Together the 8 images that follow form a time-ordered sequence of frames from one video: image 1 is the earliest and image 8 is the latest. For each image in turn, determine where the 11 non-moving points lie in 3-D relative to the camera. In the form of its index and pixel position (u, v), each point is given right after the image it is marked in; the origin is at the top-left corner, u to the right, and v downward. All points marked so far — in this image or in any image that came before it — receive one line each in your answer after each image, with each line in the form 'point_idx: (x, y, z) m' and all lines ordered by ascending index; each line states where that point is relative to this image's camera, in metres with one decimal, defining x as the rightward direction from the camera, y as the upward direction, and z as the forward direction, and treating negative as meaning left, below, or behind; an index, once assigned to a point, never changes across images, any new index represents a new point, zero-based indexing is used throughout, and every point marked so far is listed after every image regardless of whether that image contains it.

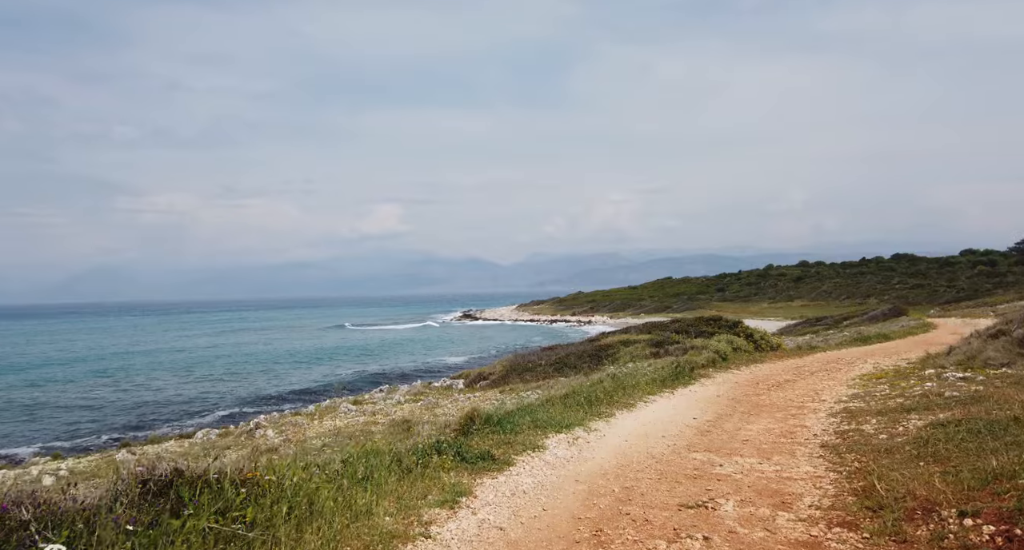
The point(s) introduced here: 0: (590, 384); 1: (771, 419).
0: (+2.3, -3.2, +18.5) m
1: (+6.3, -3.5, +15.3) m
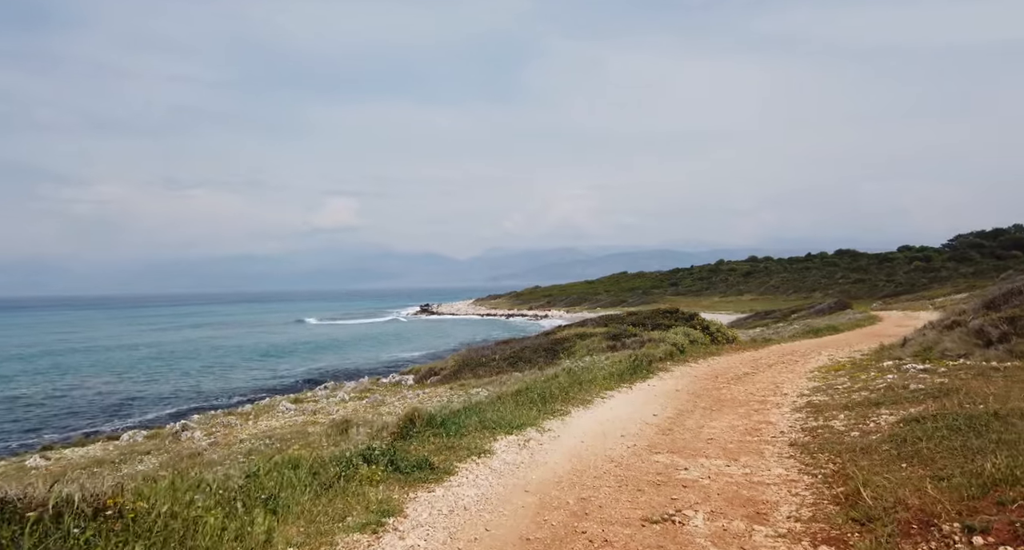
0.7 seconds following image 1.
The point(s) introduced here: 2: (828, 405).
0: (+0.9, -2.9, +17.3) m
1: (+5.1, -3.3, +14.5) m
2: (+7.3, -3.1, +14.5) m
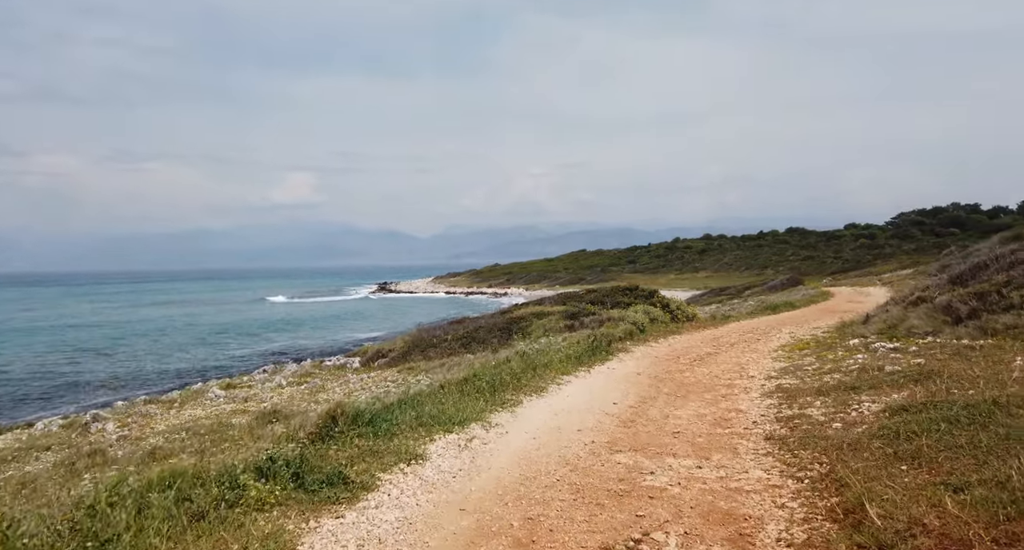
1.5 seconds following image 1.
0: (-0.4, -2.2, +15.8) m
1: (+4.0, -2.7, +13.3) m
2: (+6.2, -2.5, +13.4) m
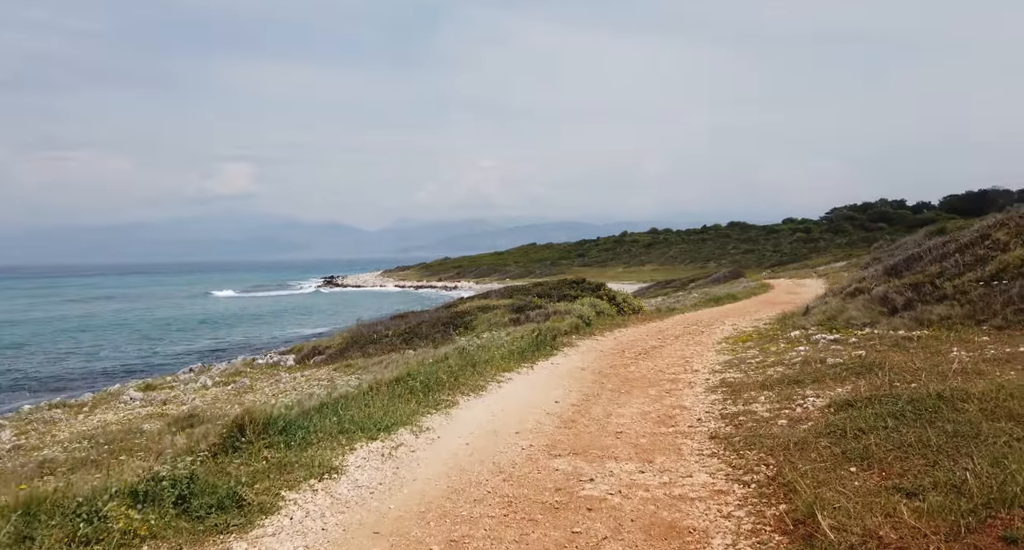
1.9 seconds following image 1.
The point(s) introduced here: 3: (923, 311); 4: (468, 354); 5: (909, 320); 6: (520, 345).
0: (-1.9, -2.1, +15.0) m
1: (+2.7, -2.5, +12.8) m
2: (+4.9, -2.3, +13.1) m
3: (+11.2, -1.0, +17.3) m
4: (-1.1, -2.0, +15.8) m
5: (+10.9, -1.2, +17.2) m
6: (+0.2, -2.1, +18.7) m
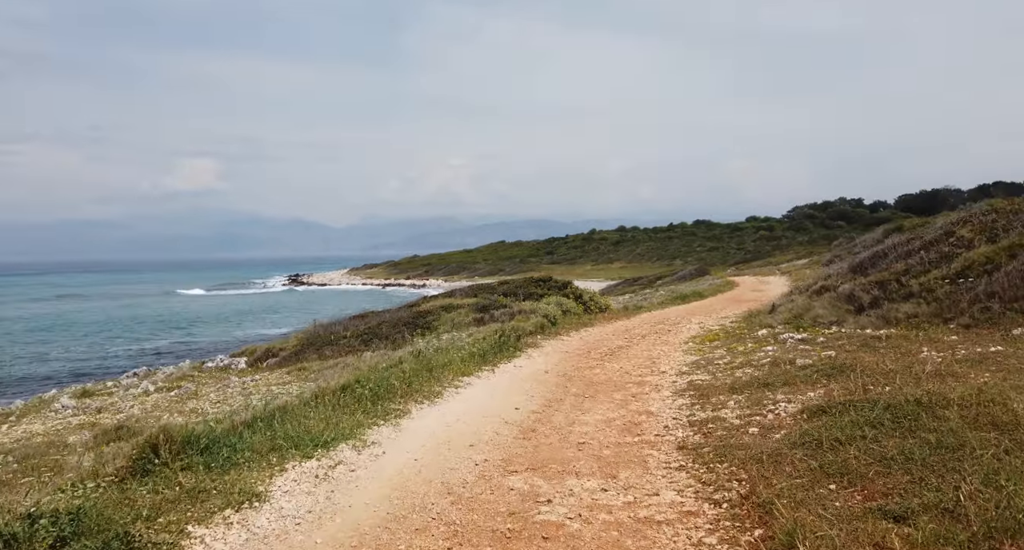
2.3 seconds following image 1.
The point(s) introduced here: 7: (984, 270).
0: (-2.8, -2.0, +14.1) m
1: (+1.9, -2.5, +12.2) m
2: (+4.0, -2.3, +12.6) m
3: (+10.2, -0.9, +17.0) m
4: (-2.1, -2.0, +15.0) m
5: (+9.8, -1.2, +17.0) m
6: (-0.9, -2.0, +17.9) m
7: (+12.1, +0.1, +16.2) m
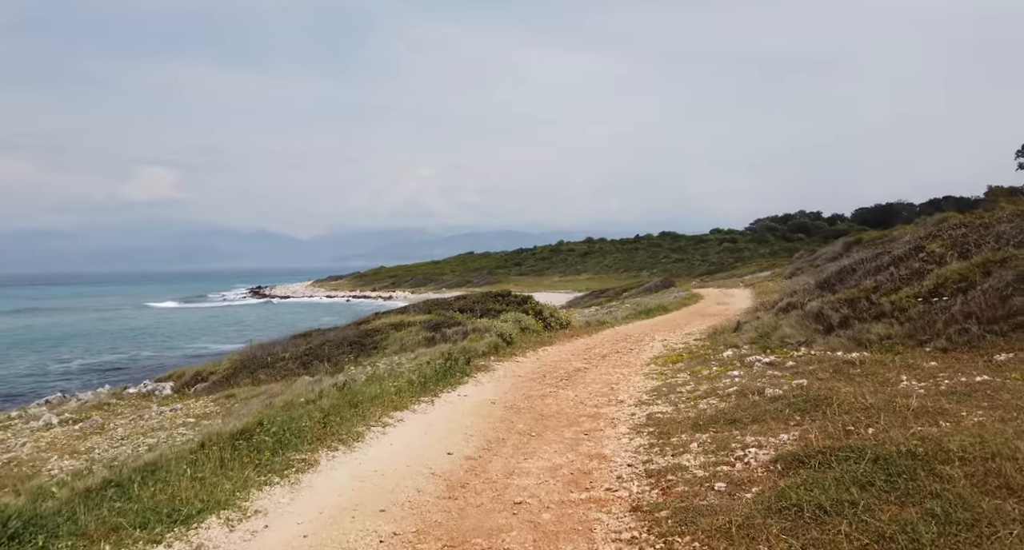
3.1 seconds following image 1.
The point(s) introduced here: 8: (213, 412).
0: (-4.0, -2.5, +12.4) m
1: (+0.8, -2.9, +10.7) m
2: (+2.9, -2.7, +11.2) m
3: (+8.8, -1.4, +15.9) m
4: (-3.3, -2.4, +13.3) m
5: (+8.4, -1.6, +15.9) m
6: (-2.3, -2.5, +16.2) m
7: (+10.8, -0.3, +15.2) m
8: (-8.3, -3.7, +17.3) m
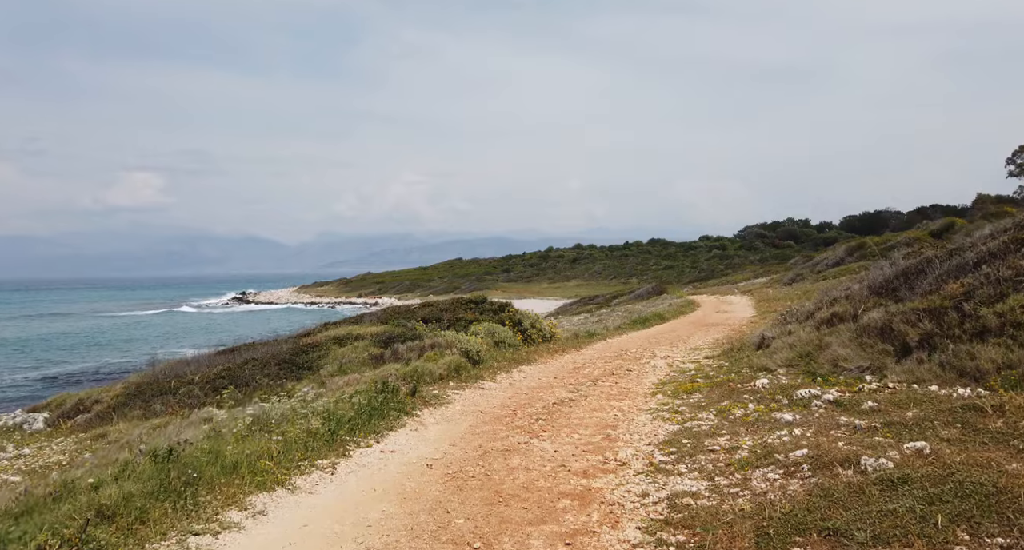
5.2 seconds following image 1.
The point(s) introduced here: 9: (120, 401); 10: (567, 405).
0: (-4.8, -2.4, +7.5) m
1: (0.0, -2.8, +5.8) m
2: (+2.1, -2.6, +6.4) m
3: (+8.0, -1.4, +11.3) m
4: (-4.1, -2.3, +8.4) m
5: (+7.6, -1.6, +11.2) m
6: (-3.1, -2.5, +11.4) m
7: (+10.0, -0.3, +10.6) m
8: (-9.1, -3.7, +12.4) m
9: (-11.4, -3.6, +18.2) m
10: (+1.3, -2.9, +14.2) m
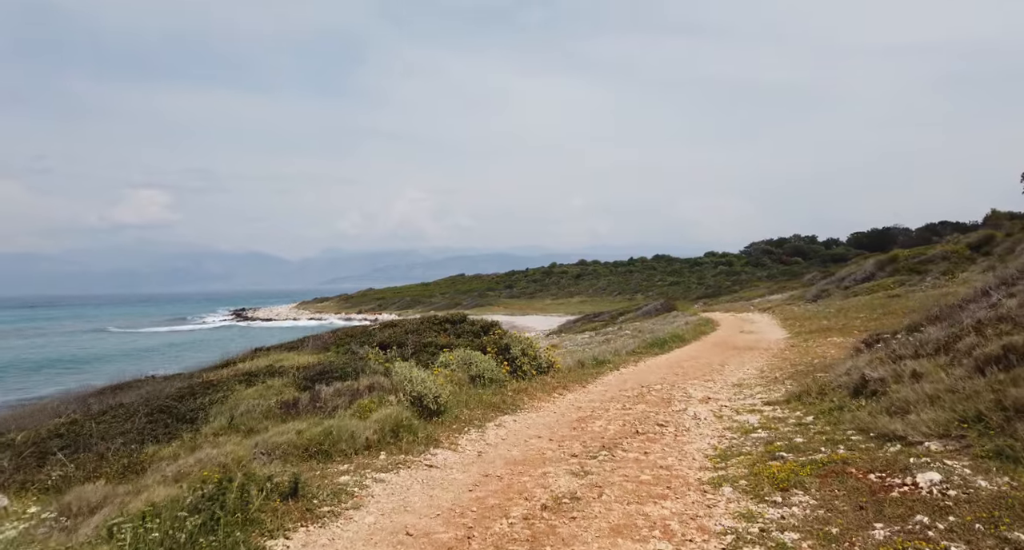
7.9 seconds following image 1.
0: (-5.3, -2.3, +1.2) m
1: (-0.6, -2.7, -0.5) m
2: (+1.6, -2.5, +0.1) m
3: (+7.4, -1.4, +4.9) m
4: (-4.7, -2.2, +2.1) m
5: (+7.1, -1.6, +4.9) m
6: (-3.7, -2.5, +5.1) m
7: (+9.4, -0.3, +4.3) m
8: (-9.7, -3.7, +6.1) m
9: (-11.9, -3.7, +12.0) m
10: (+0.7, -3.0, +7.9) m
